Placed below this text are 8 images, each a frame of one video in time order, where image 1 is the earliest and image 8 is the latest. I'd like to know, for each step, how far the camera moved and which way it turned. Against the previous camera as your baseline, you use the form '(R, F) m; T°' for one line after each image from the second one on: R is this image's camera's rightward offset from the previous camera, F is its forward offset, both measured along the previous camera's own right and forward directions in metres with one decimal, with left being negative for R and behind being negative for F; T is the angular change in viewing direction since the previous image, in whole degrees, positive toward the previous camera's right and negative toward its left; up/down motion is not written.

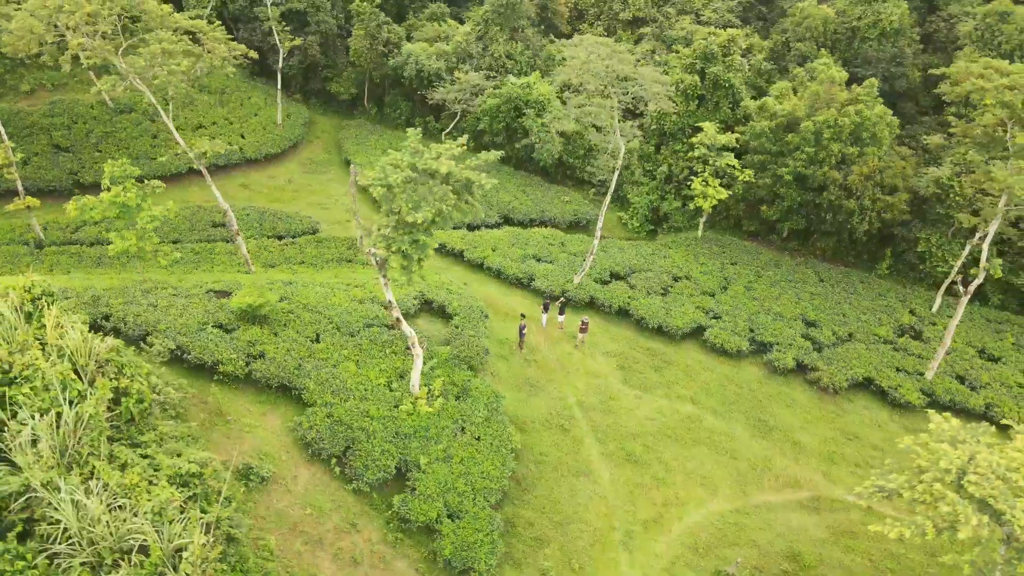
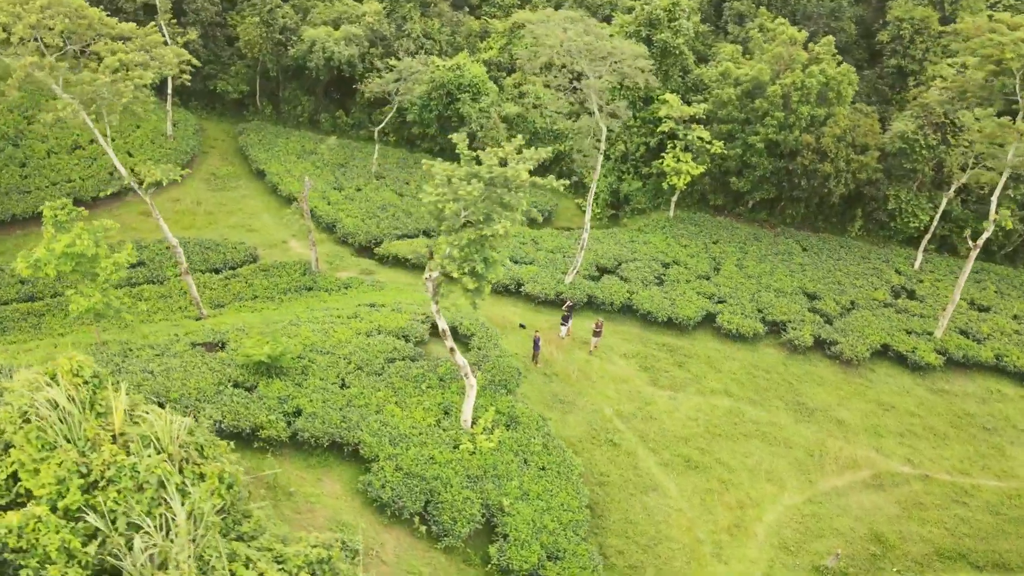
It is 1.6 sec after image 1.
(-4.2, +2.9) m; +13°
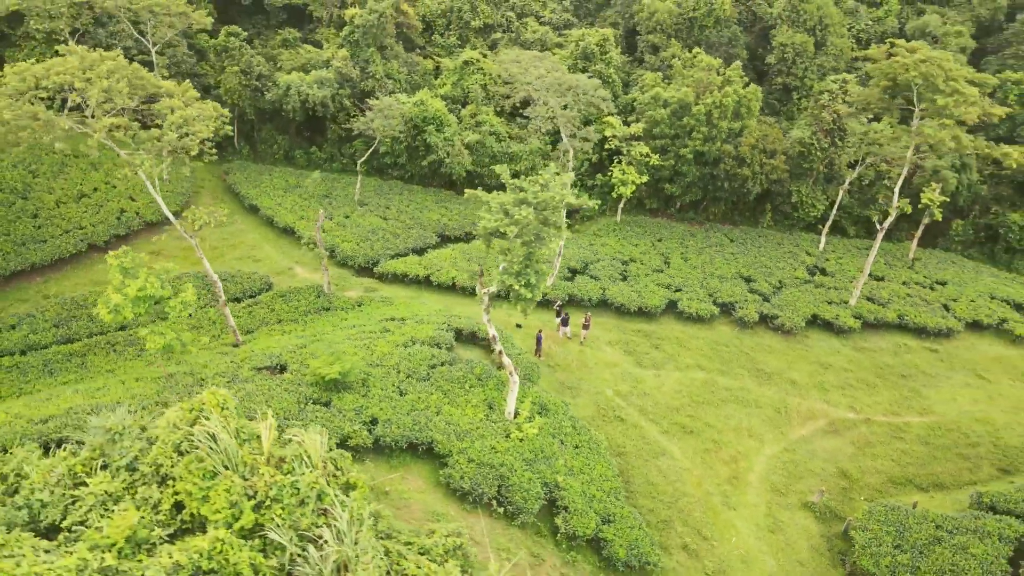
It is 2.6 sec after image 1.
(-3.4, -2.9) m; +9°
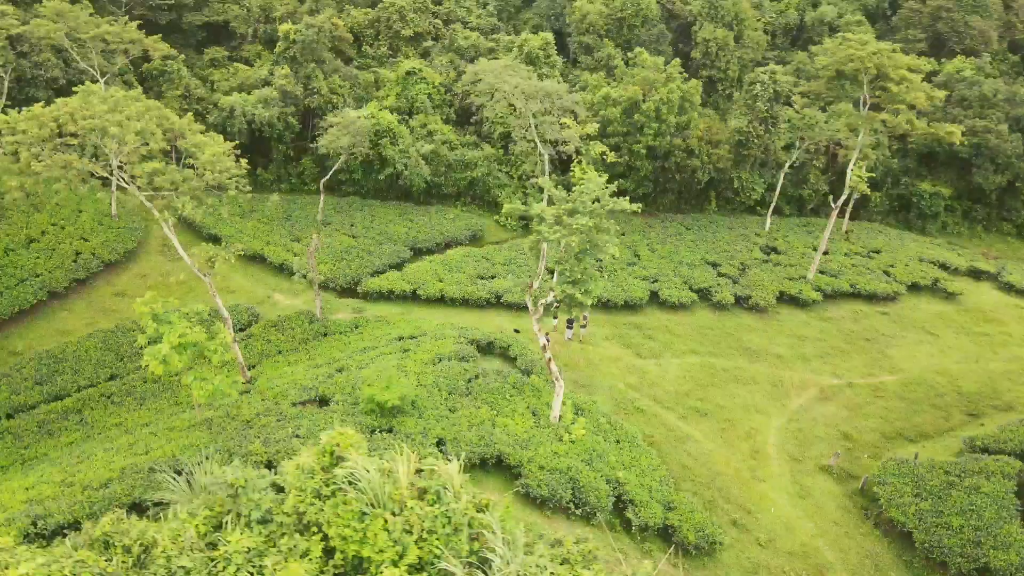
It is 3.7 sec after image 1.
(-3.5, -0.1) m; +9°
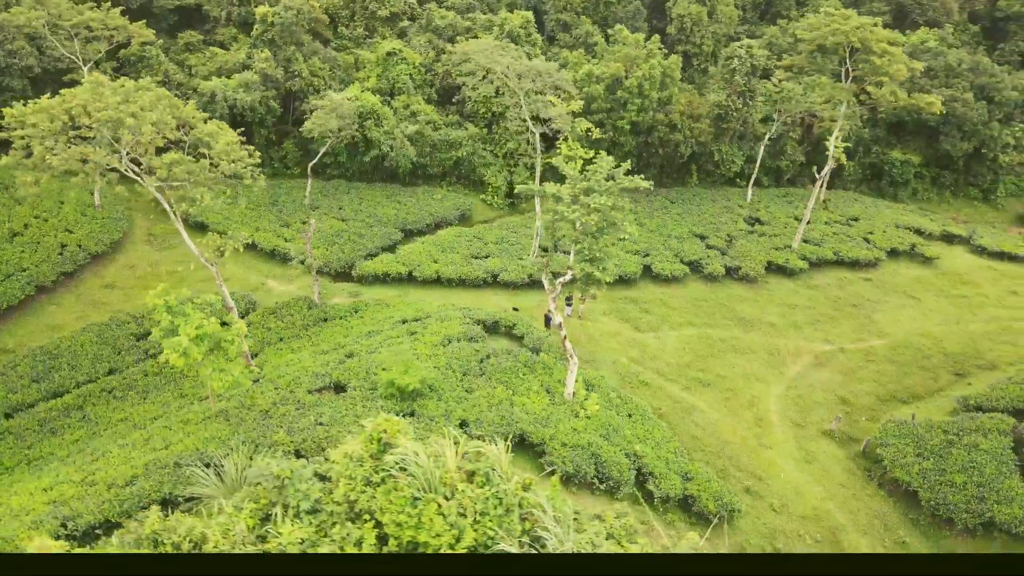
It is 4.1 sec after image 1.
(-1.2, 0.0) m; +3°
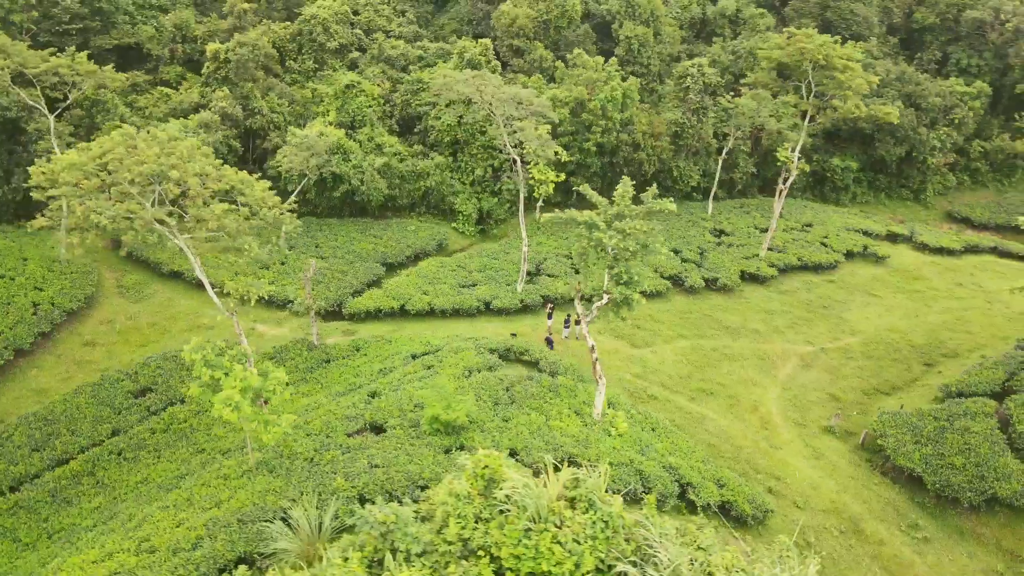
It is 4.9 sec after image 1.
(-2.6, -0.2) m; +7°
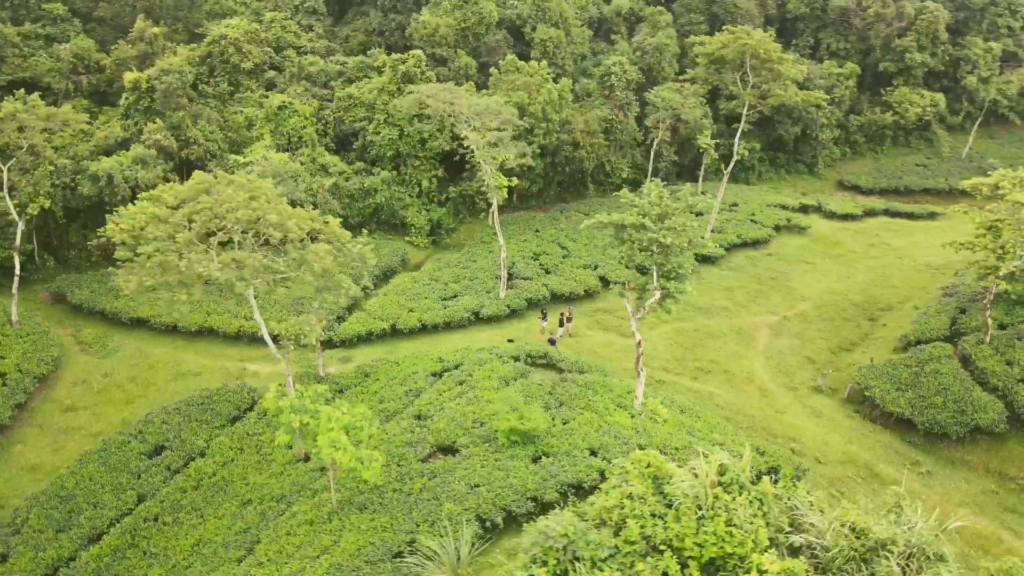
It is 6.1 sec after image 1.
(-4.4, 0.0) m; +11°
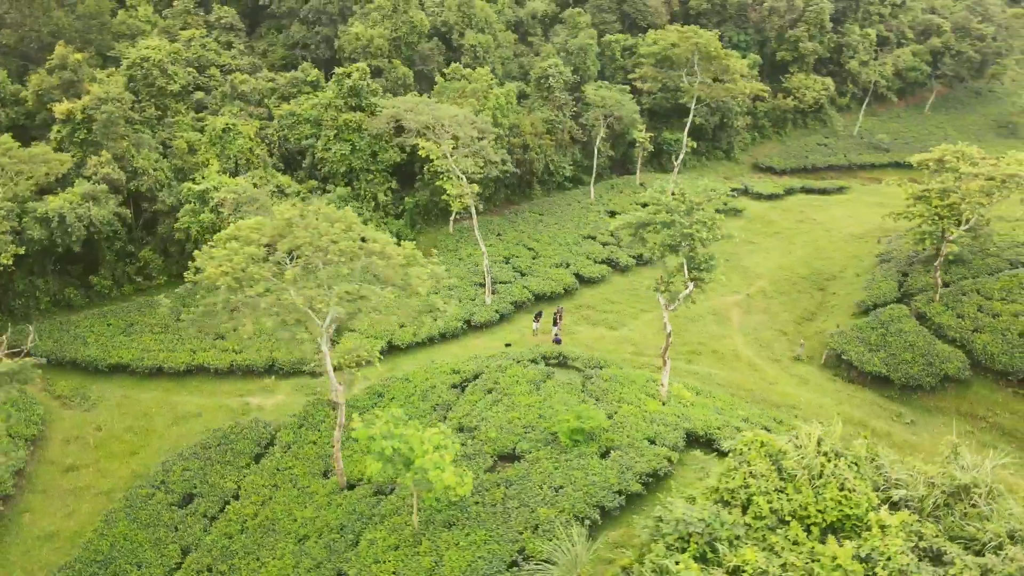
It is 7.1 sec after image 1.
(-3.7, 0.0) m; +9°
